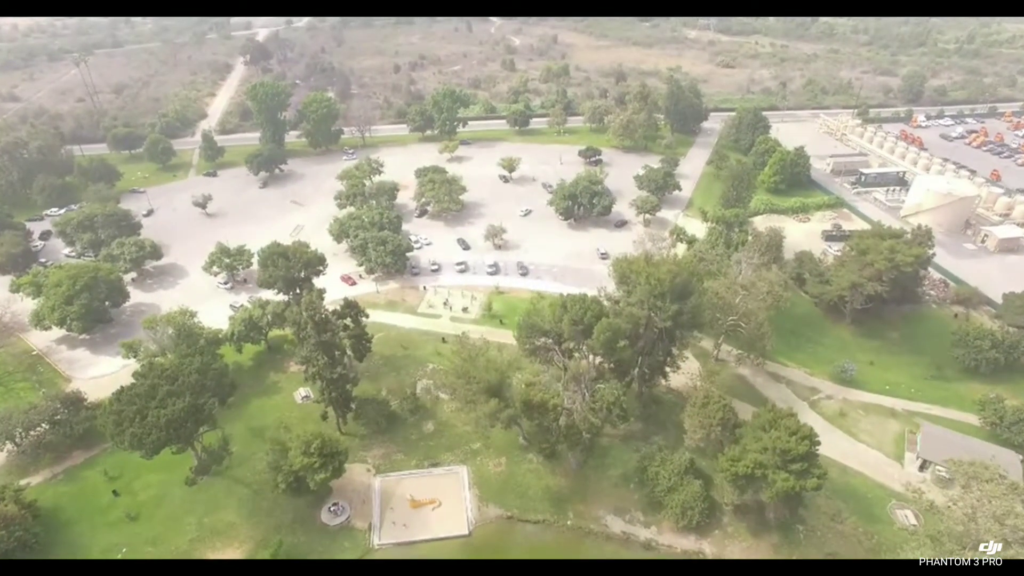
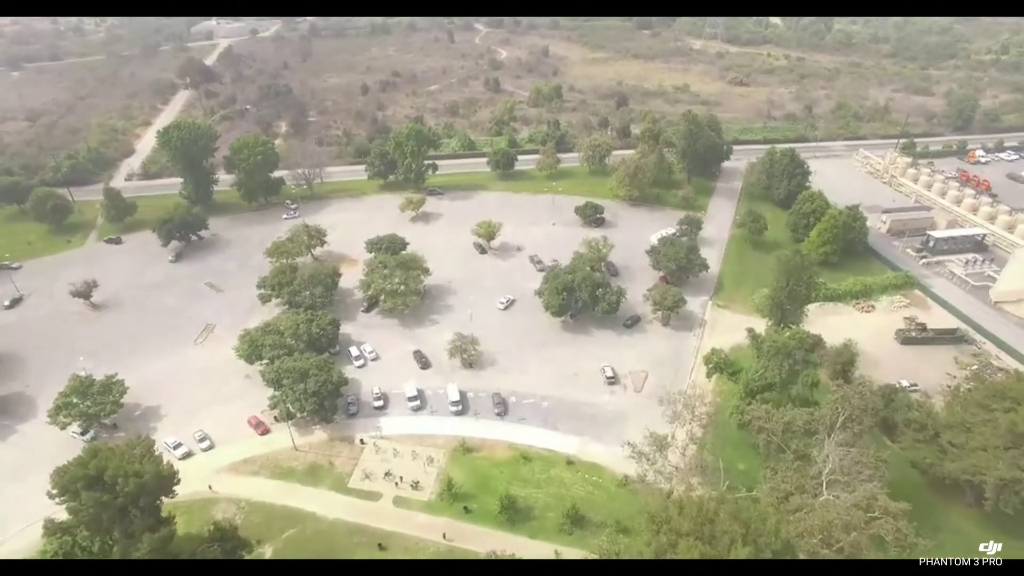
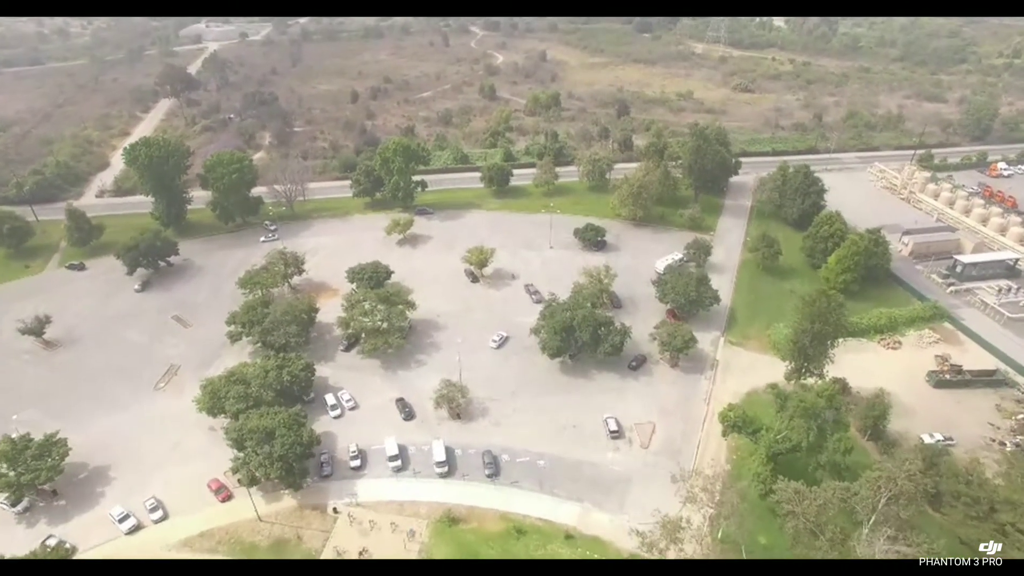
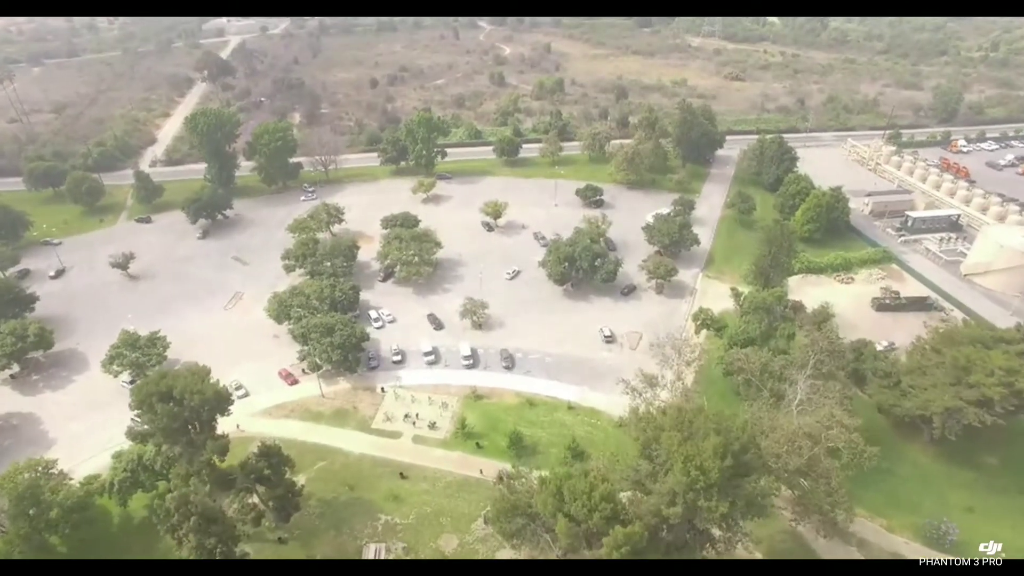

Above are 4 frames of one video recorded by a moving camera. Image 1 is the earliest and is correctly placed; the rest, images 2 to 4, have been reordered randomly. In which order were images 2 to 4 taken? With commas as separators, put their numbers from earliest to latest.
4, 2, 3
